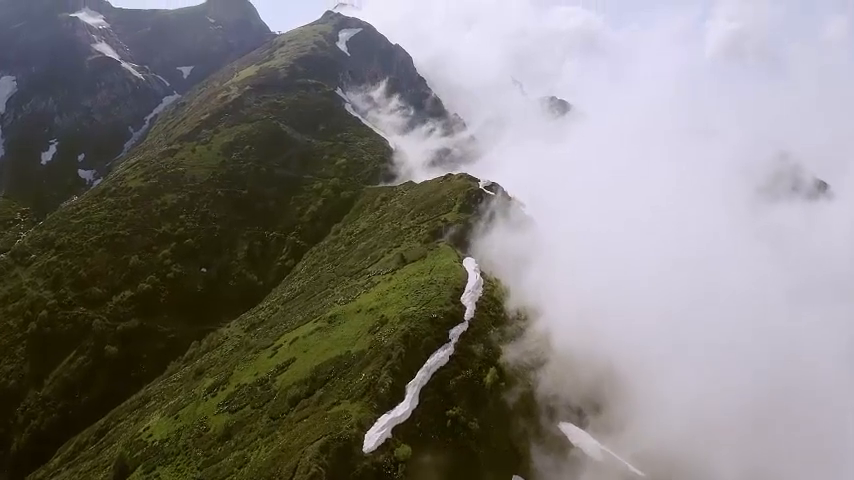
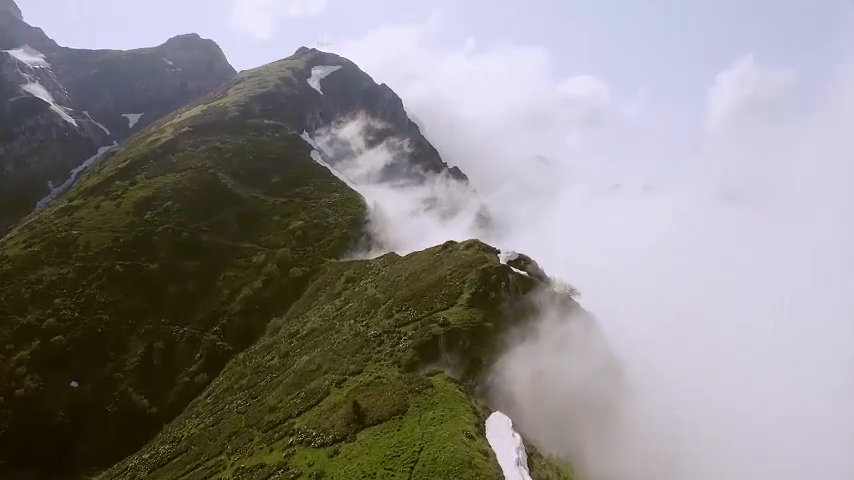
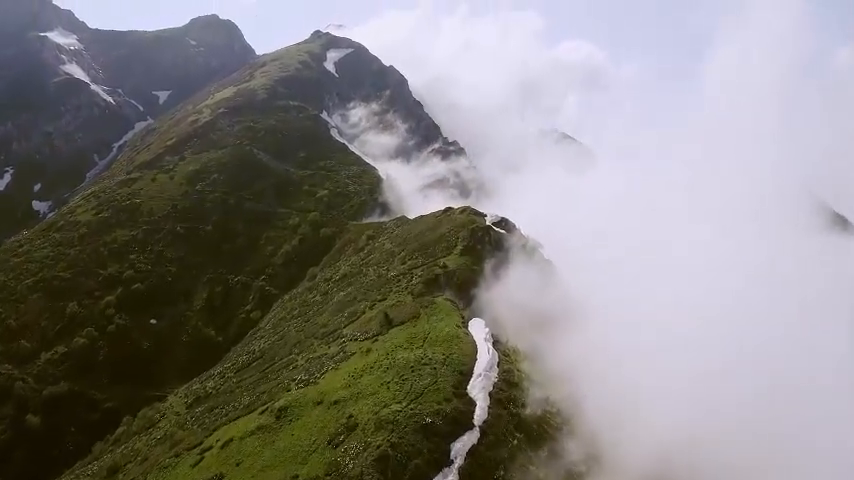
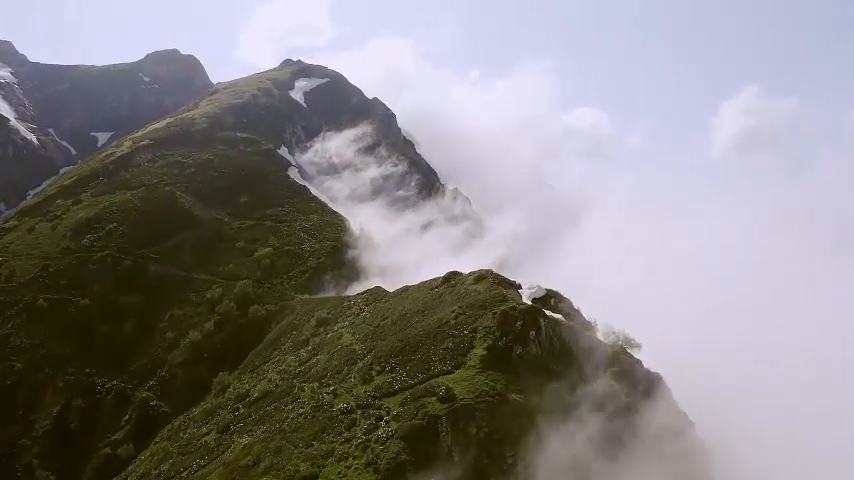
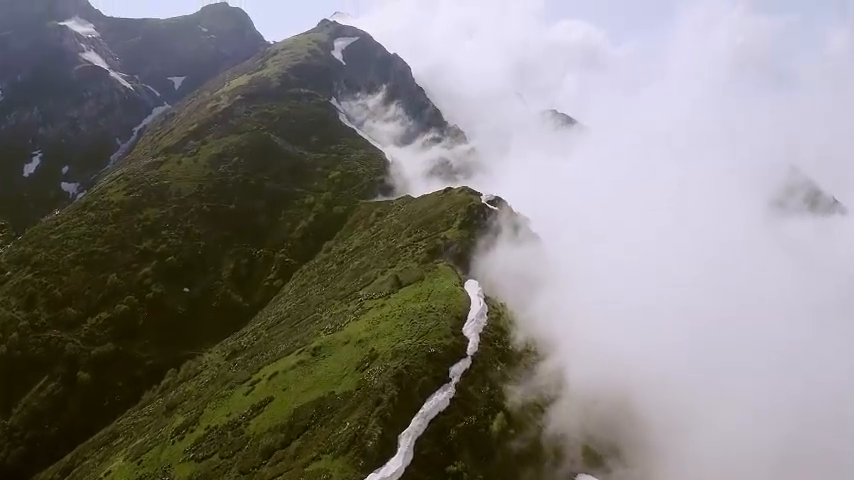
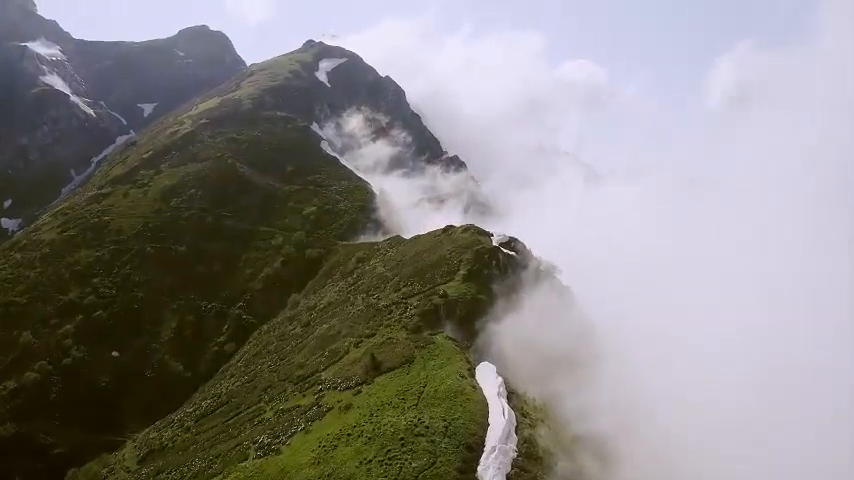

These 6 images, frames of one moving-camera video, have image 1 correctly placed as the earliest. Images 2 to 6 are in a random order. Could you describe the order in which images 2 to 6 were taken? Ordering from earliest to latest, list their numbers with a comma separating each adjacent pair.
5, 3, 6, 2, 4
